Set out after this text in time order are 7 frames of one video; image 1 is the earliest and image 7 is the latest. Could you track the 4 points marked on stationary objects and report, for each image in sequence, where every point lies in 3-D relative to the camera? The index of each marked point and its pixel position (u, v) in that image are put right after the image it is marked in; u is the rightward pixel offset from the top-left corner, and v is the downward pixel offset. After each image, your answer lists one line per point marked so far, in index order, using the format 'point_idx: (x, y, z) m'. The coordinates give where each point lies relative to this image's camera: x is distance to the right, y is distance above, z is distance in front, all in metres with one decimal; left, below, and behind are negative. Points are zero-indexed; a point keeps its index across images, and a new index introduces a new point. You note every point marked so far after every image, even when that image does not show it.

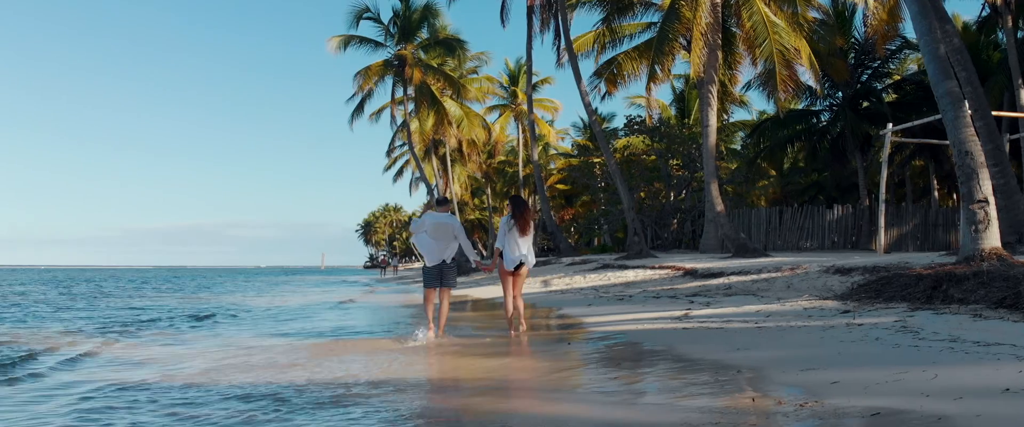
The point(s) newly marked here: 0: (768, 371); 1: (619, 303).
0: (+2.0, -1.2, +6.2) m
1: (+1.9, -1.6, +13.9) m
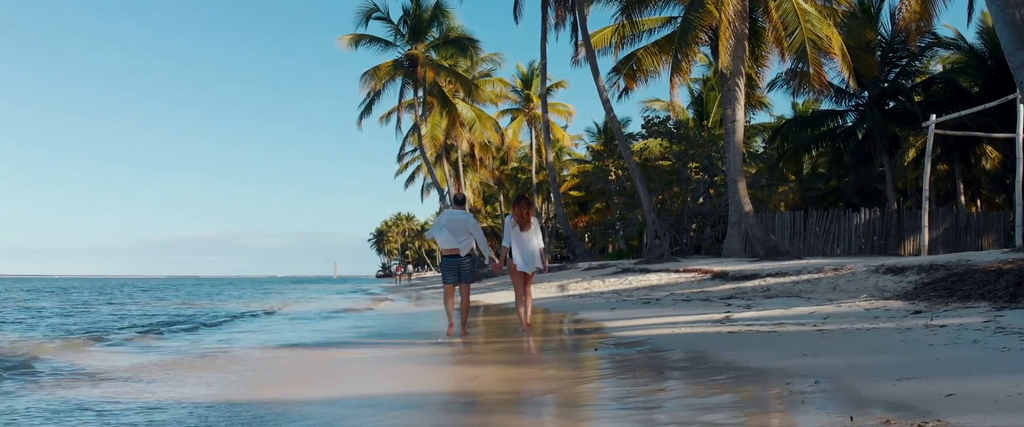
0: (+2.2, -1.1, +5.1) m
1: (+2.1, -1.5, +12.8) m
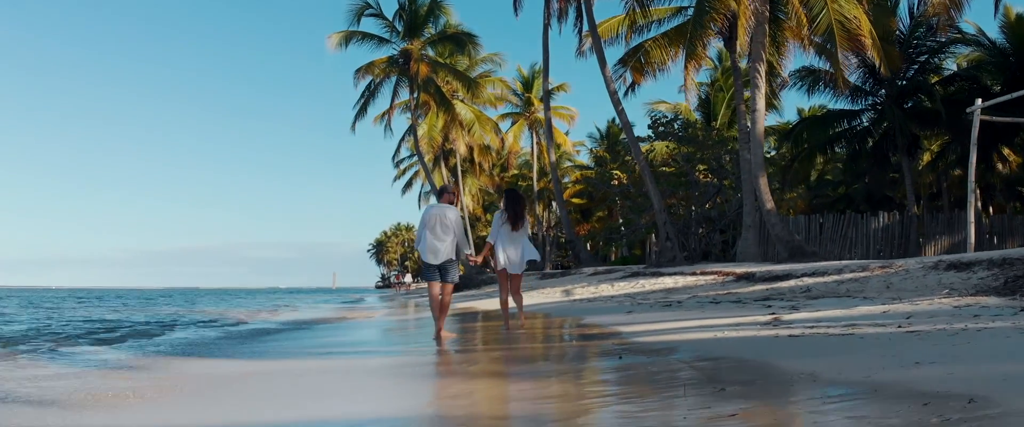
0: (+2.2, -0.8, +3.4) m
1: (+2.1, -1.3, +11.1) m
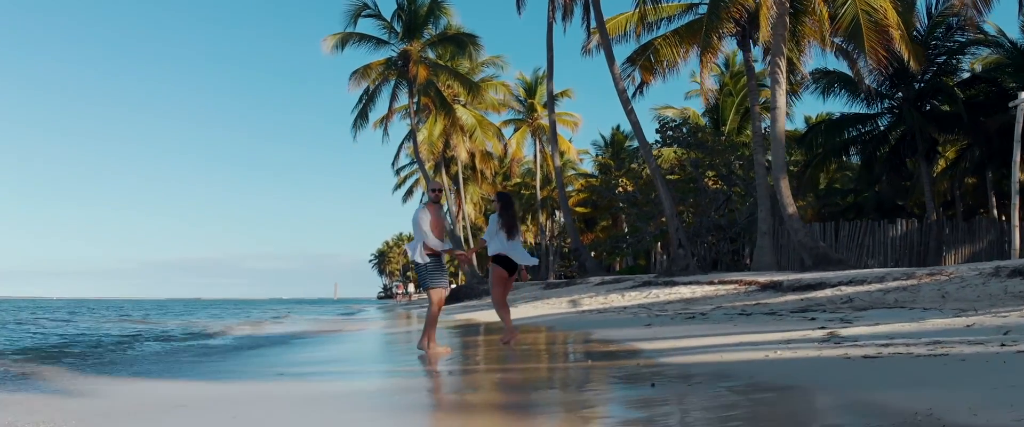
0: (+2.2, -0.7, +2.2) m
1: (+2.2, -1.3, +9.9) m
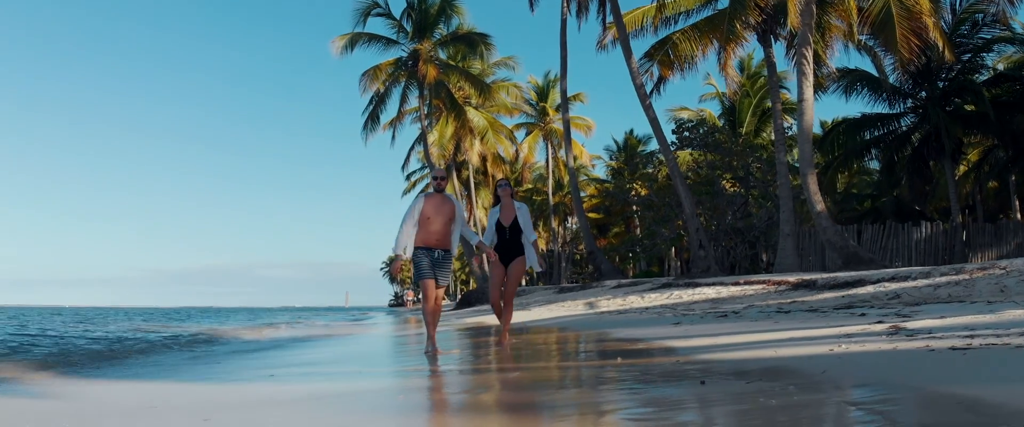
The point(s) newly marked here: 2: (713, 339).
0: (+2.3, -0.5, +1.4) m
1: (+2.4, -1.2, +9.1) m
2: (+1.8, -1.2, +7.3) m
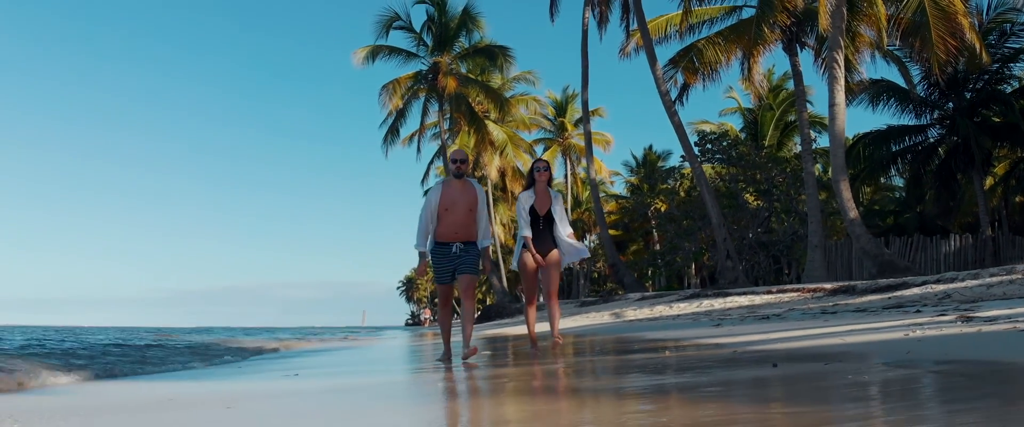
0: (+2.5, -0.3, +1.1) m
1: (+2.7, -1.2, +8.8) m
2: (+2.2, -1.1, +6.9) m
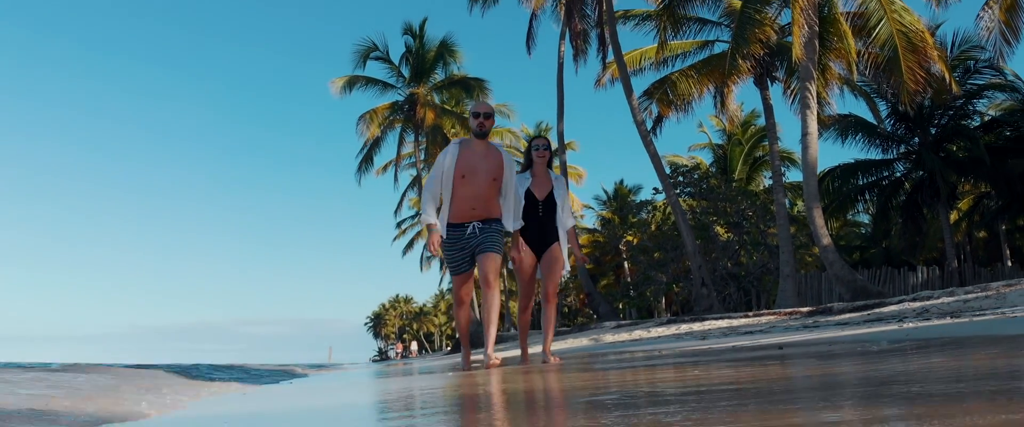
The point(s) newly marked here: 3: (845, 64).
0: (+2.6, -0.1, +1.3) m
1: (+2.6, -1.4, +8.9) m
2: (+2.1, -1.2, +7.1) m
3: (+7.9, +3.6, +19.0) m
